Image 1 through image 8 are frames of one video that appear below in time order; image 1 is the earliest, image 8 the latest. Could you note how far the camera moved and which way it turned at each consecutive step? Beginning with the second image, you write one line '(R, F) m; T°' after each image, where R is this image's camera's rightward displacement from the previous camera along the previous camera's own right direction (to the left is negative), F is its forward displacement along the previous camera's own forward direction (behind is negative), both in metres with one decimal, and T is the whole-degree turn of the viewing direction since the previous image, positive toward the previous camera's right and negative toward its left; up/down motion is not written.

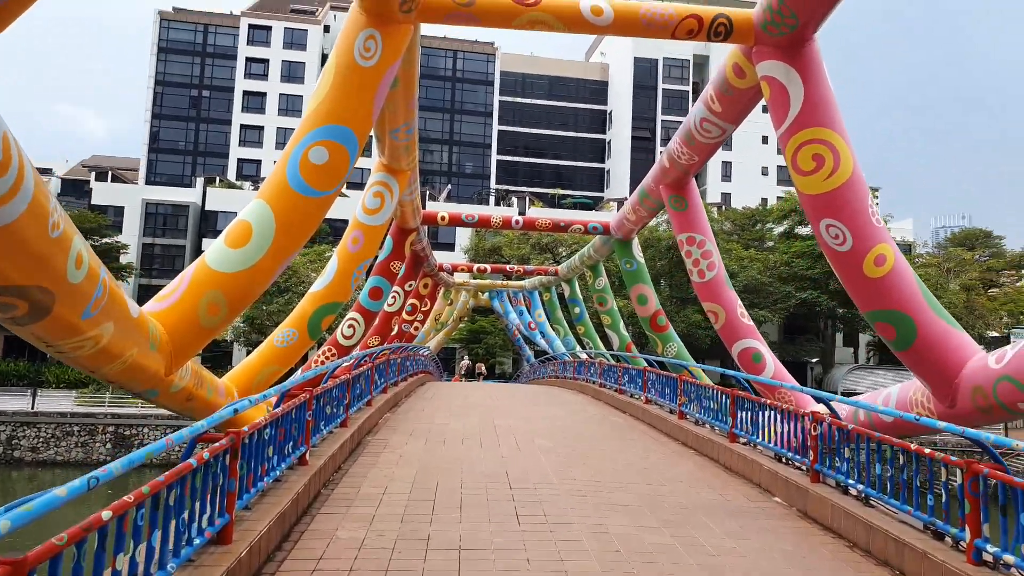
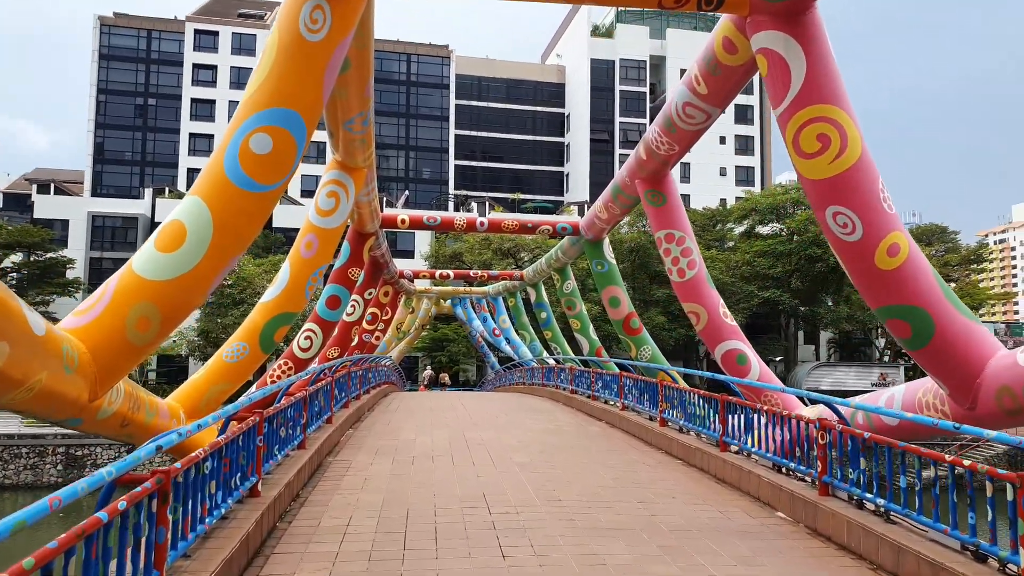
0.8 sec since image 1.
(-0.1, +0.6) m; +3°
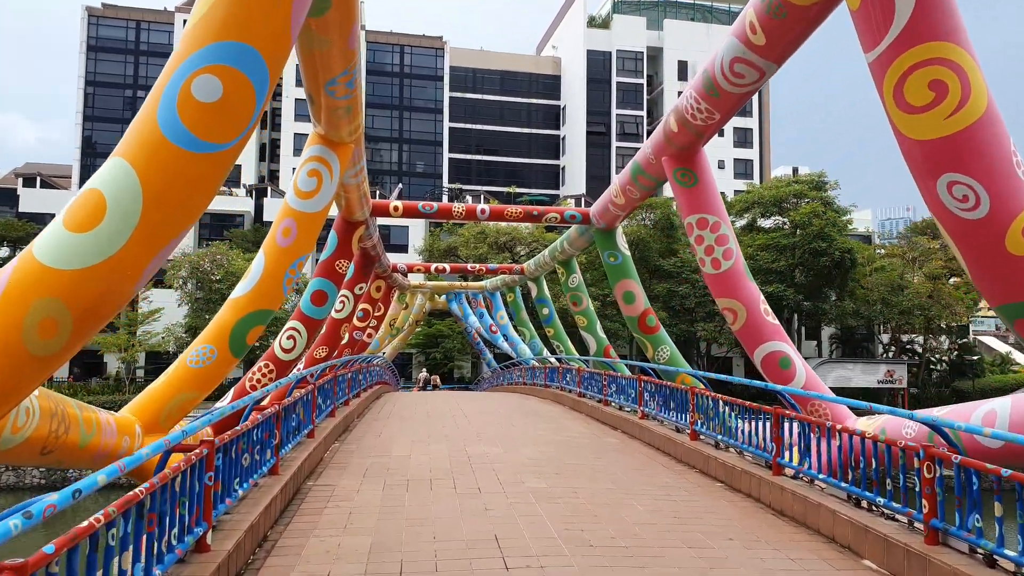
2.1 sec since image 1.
(-0.1, +1.1) m; 0°
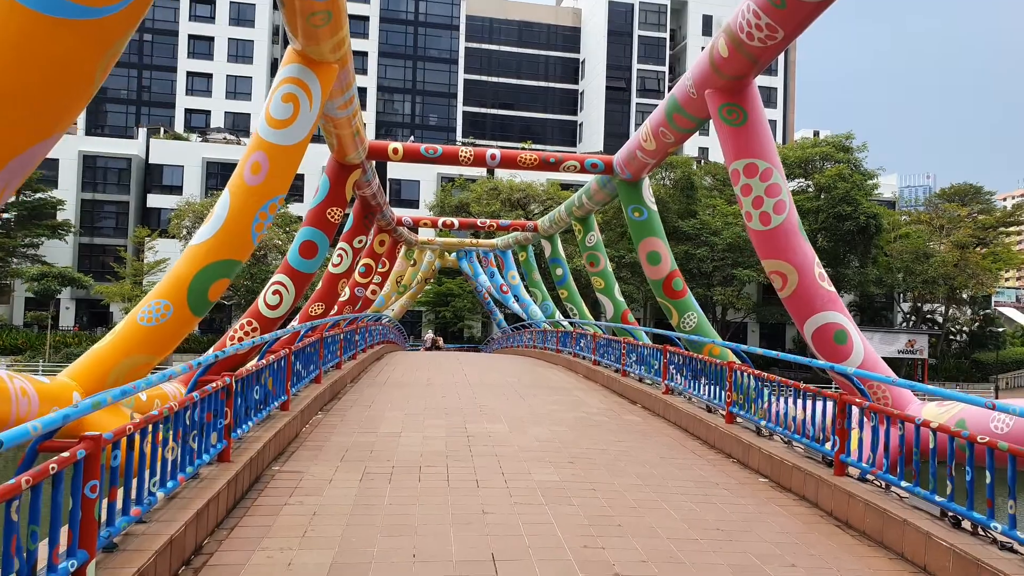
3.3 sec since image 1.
(0.0, +1.1) m; -1°
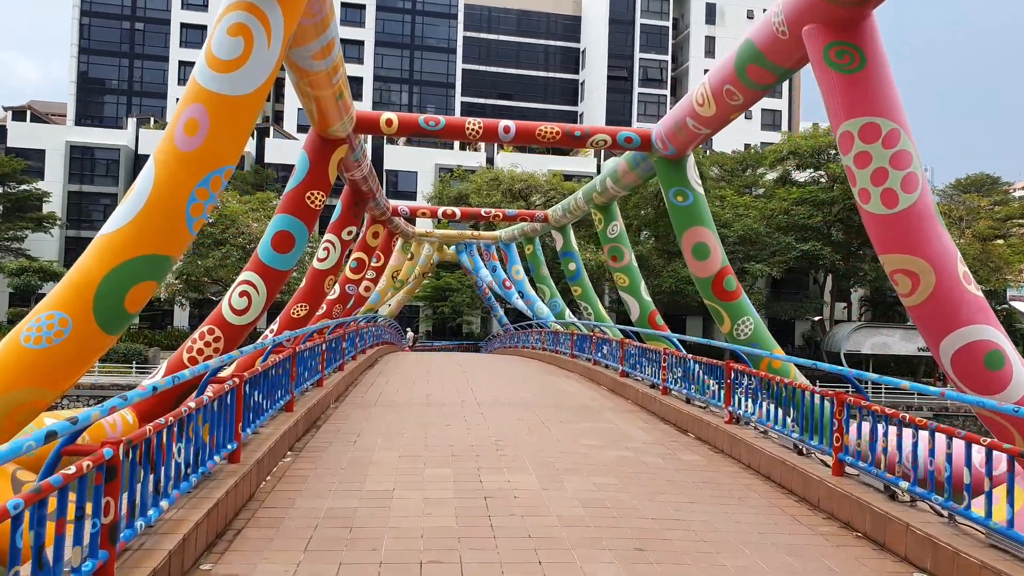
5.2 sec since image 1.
(-0.2, +1.7) m; 0°
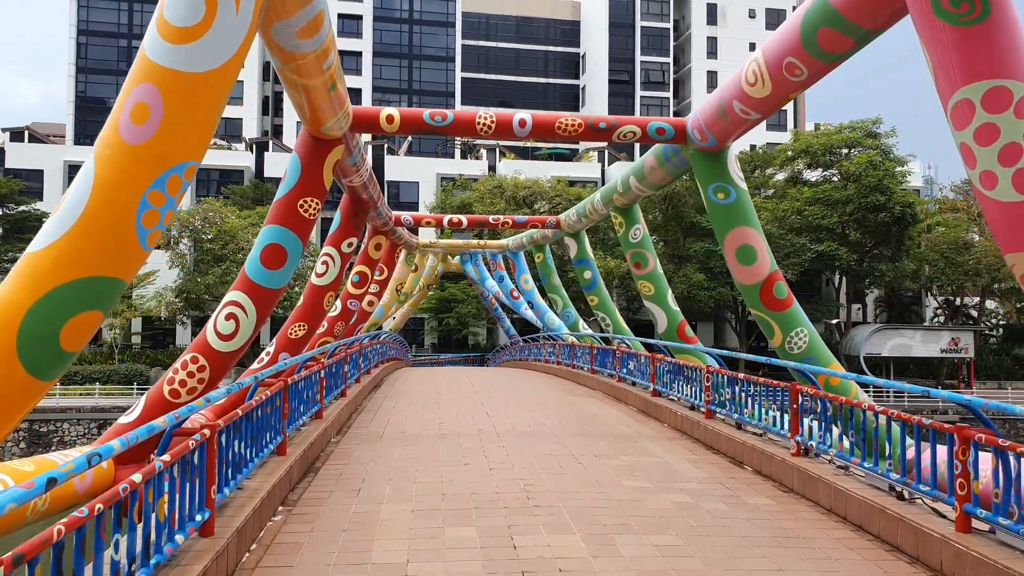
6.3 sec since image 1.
(-0.2, +0.9) m; 0°
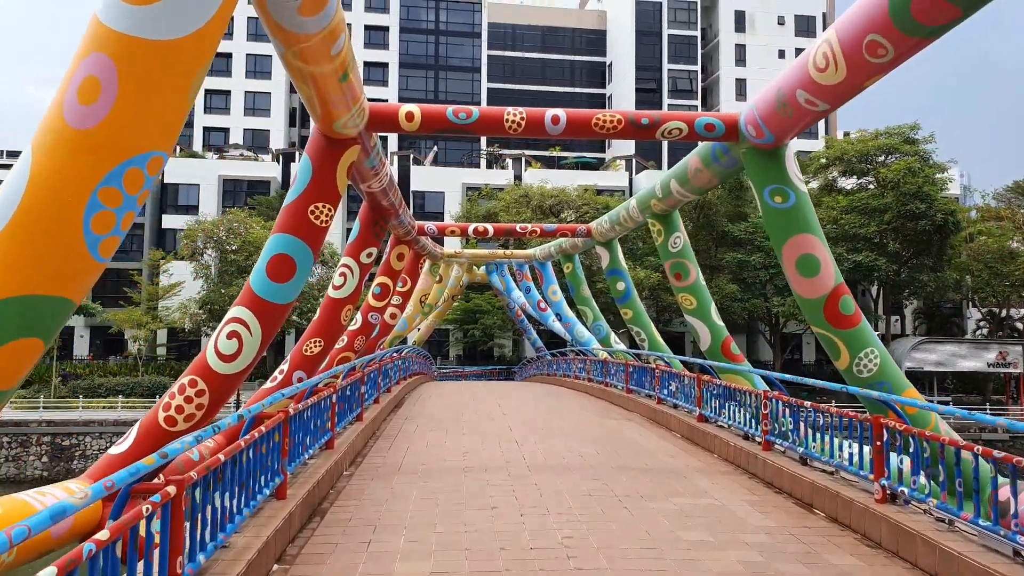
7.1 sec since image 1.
(-0.1, +0.7) m; -2°
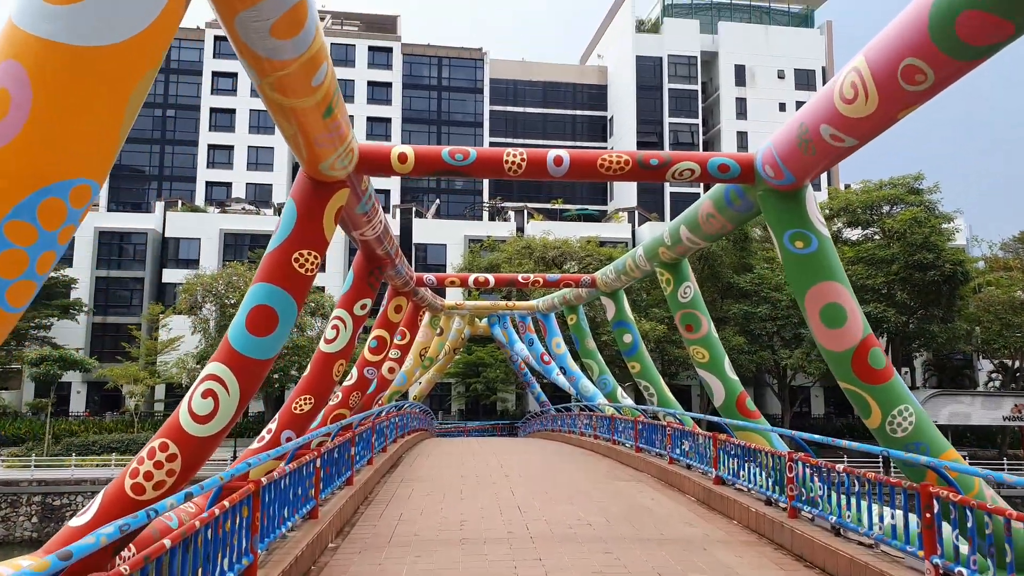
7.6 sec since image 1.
(0.0, +0.5) m; 0°
